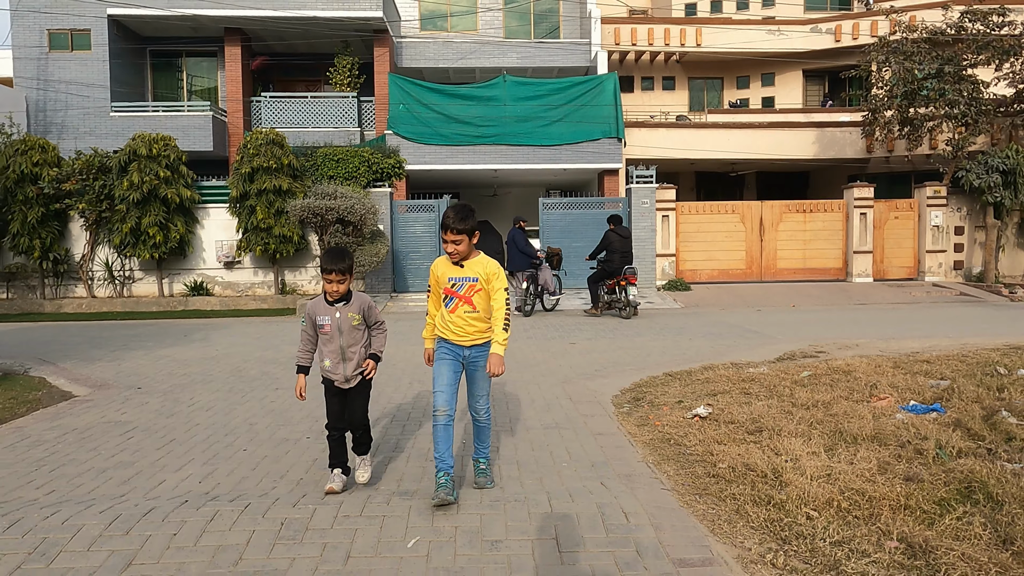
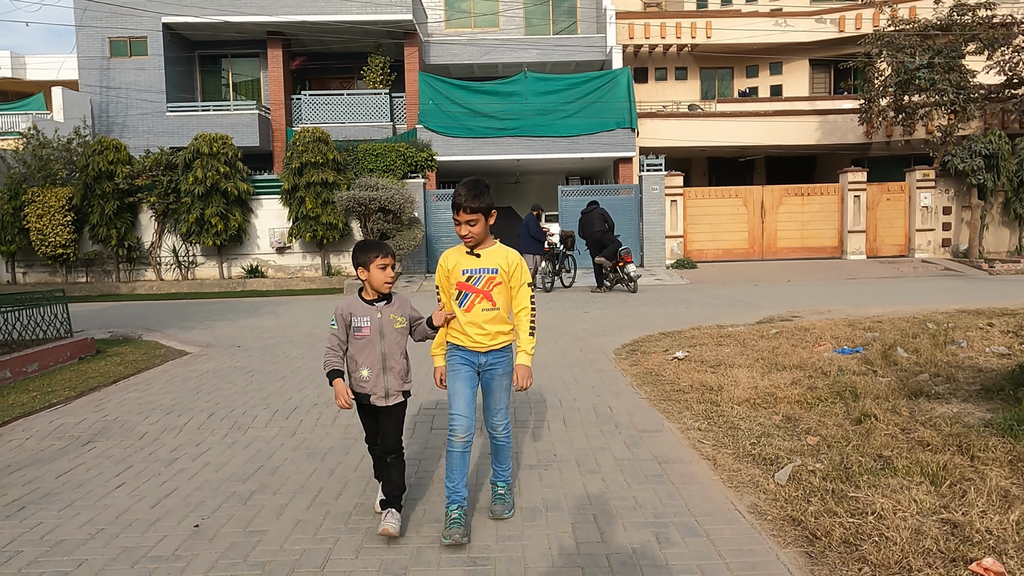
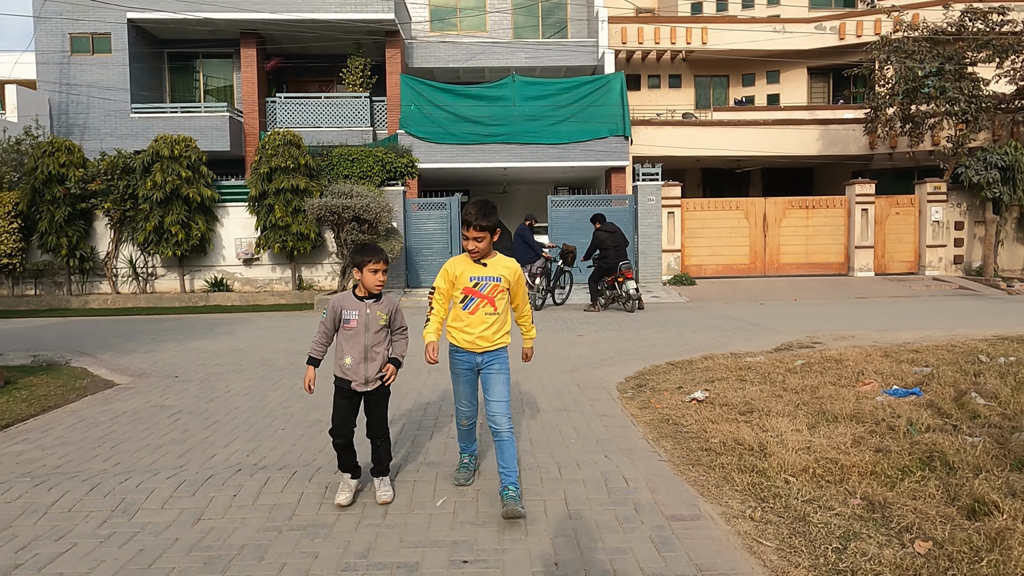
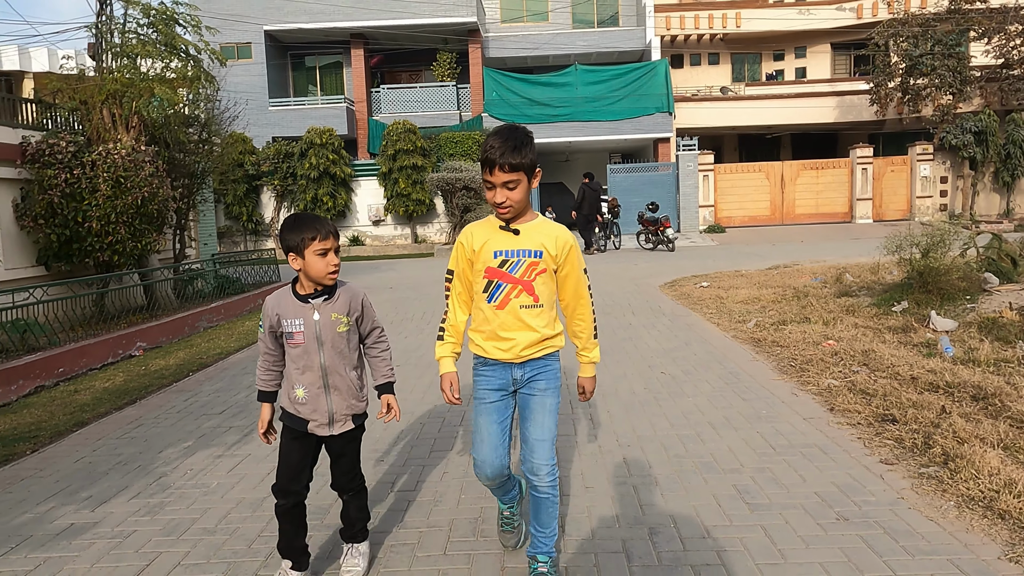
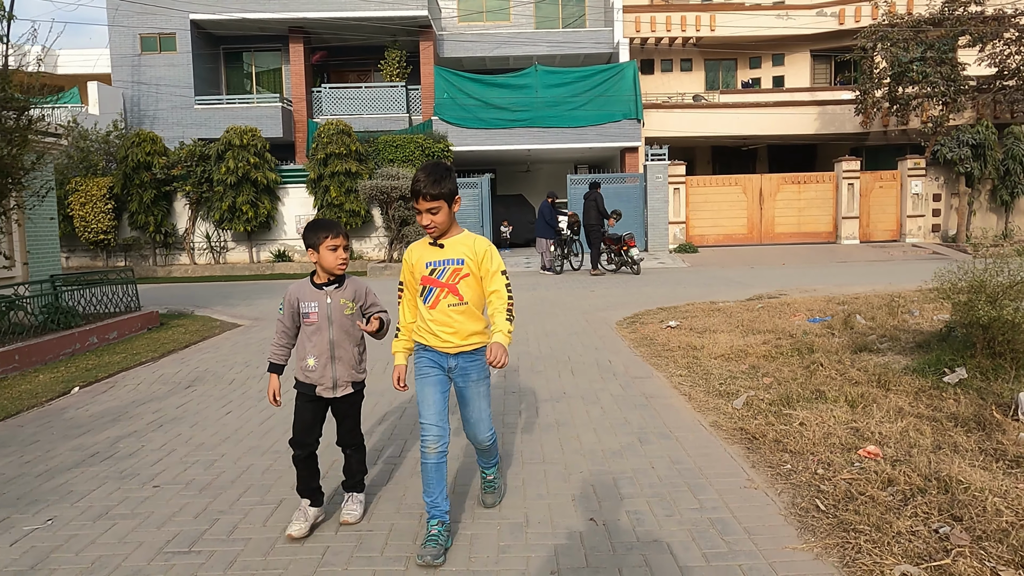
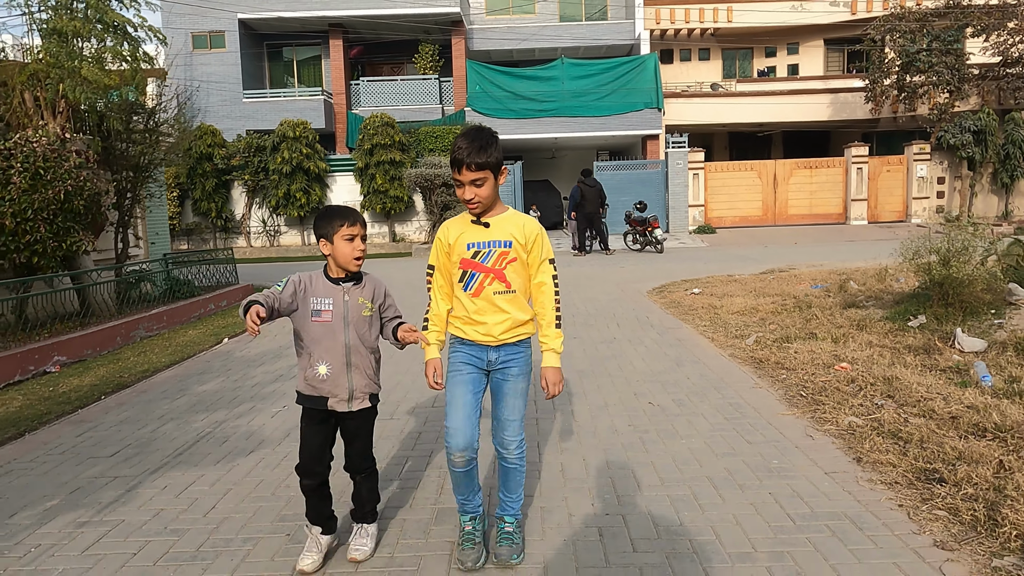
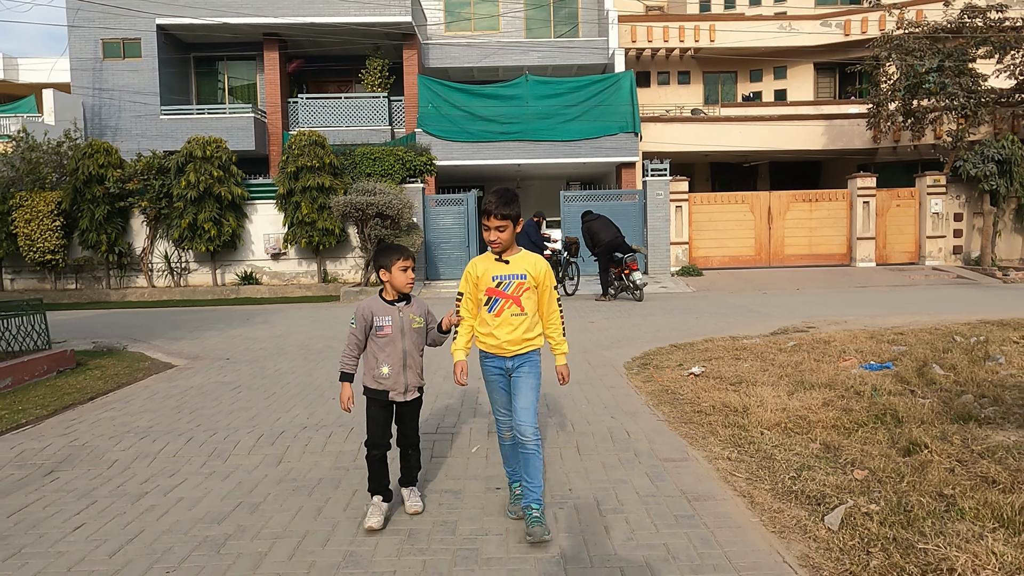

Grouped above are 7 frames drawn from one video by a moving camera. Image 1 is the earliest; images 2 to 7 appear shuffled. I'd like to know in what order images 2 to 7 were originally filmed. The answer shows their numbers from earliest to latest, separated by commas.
3, 7, 2, 5, 6, 4
